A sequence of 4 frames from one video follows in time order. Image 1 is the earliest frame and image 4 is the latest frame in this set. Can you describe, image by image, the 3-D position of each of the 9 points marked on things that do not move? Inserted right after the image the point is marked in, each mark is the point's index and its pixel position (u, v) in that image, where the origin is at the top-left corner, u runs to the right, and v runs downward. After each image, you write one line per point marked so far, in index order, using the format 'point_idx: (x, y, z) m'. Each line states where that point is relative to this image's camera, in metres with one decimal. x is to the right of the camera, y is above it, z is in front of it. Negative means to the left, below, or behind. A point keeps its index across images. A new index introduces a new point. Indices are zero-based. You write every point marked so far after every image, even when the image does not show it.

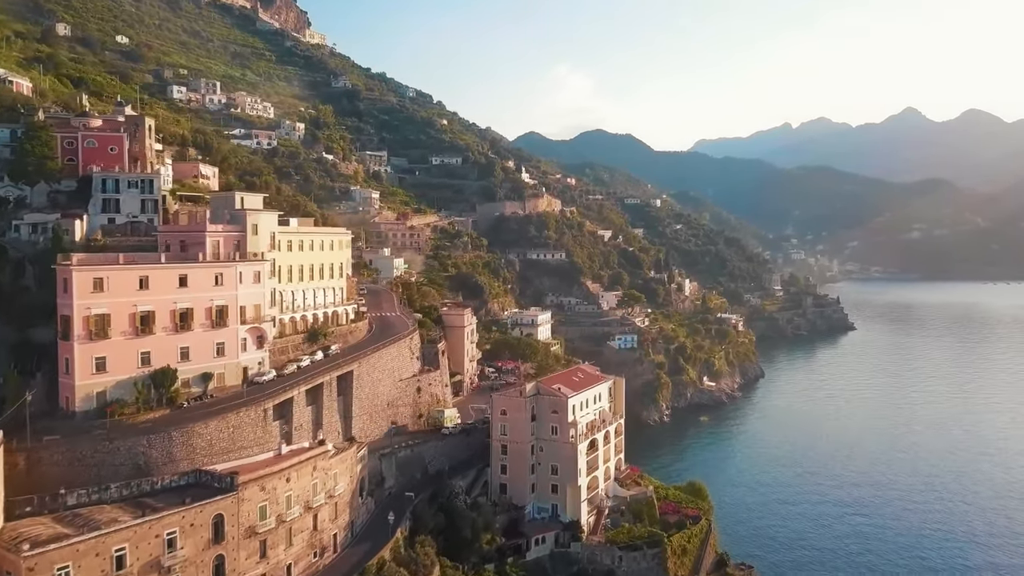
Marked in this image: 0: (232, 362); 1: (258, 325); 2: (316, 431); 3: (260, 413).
0: (-6.7, -1.8, +18.2) m
1: (-6.3, -0.9, +19.0) m
2: (-4.9, -3.6, +19.0) m
3: (-5.6, -2.8, +16.9) m
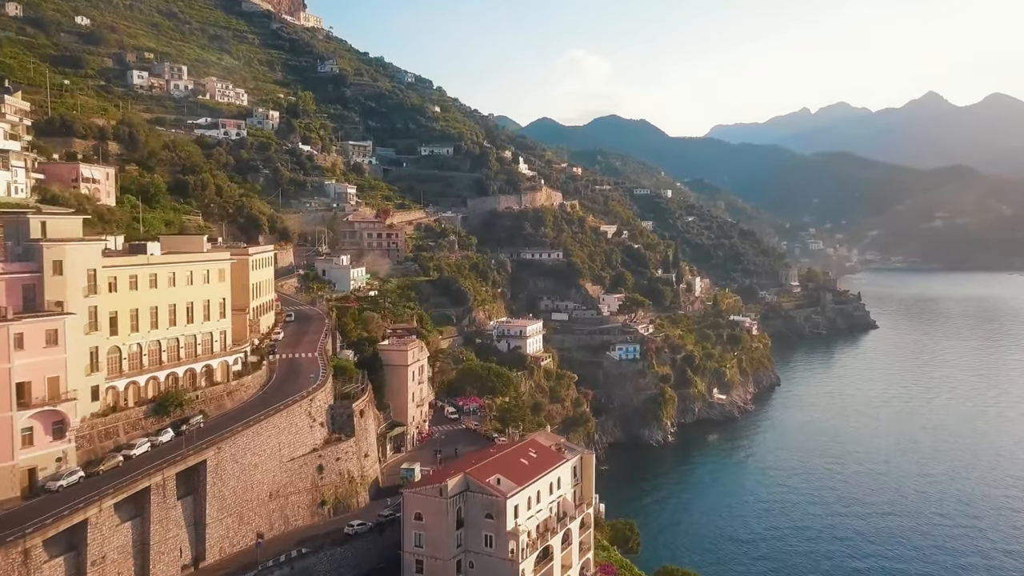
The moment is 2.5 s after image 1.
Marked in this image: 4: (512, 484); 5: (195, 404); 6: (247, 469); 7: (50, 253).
0: (-8.4, -3.0, +12.6) m
1: (-8.0, -2.1, +13.3) m
2: (-6.6, -4.7, +13.3) m
3: (-7.3, -4.0, +11.2) m
4: (0.0, -4.0, +15.6) m
5: (-6.9, -2.5, +16.7) m
6: (-5.5, -3.7, +15.7) m
7: (-8.4, +0.6, +13.8) m
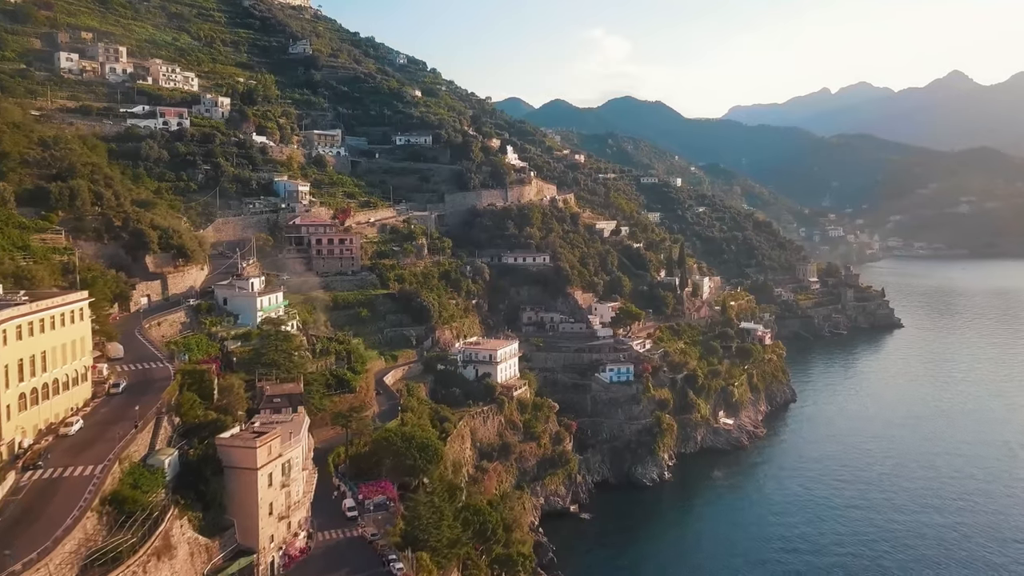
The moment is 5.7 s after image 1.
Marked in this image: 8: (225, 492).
0: (-11.0, -4.8, +5.5) m
1: (-10.6, -3.9, +6.2) m
2: (-9.2, -6.6, +6.2) m
3: (-10.0, -5.8, +4.1) m
4: (-2.6, -5.8, +8.3) m
5: (-9.5, -4.3, +9.5) m
6: (-8.1, -5.5, +8.6) m
7: (-11.0, -1.2, +6.7) m
8: (-6.4, -4.6, +17.1) m
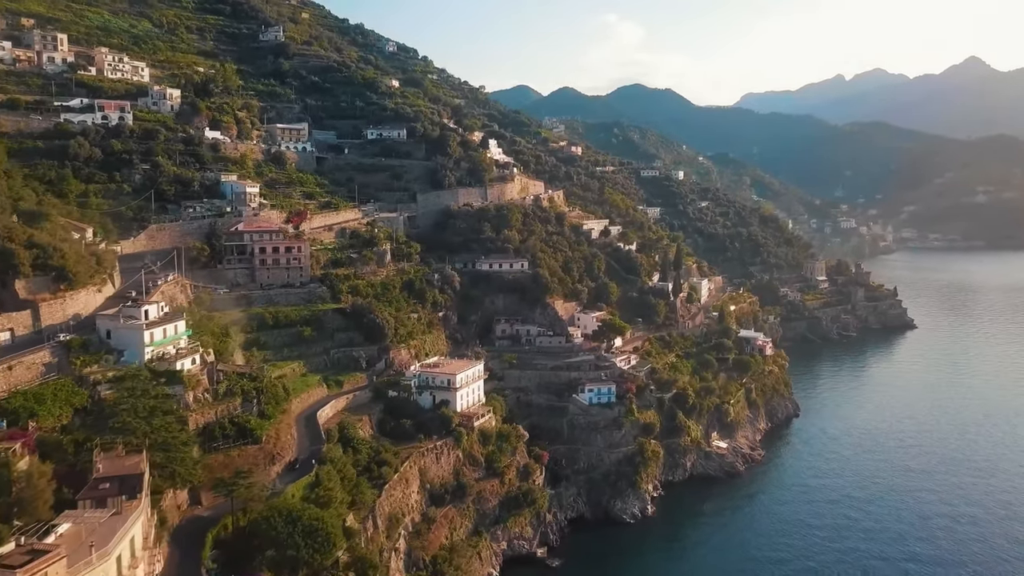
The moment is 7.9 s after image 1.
0: (-13.6, -6.2, +0.9) m
1: (-13.1, -5.3, +1.6) m
2: (-11.7, -8.0, +1.7) m
3: (-12.5, -7.3, -0.4) m
4: (-5.0, -7.2, +3.7) m
5: (-11.9, -5.6, +5.0) m
6: (-10.5, -6.9, +4.0) m
7: (-13.5, -2.6, +2.1) m
8: (-8.8, -5.8, +12.5) m
